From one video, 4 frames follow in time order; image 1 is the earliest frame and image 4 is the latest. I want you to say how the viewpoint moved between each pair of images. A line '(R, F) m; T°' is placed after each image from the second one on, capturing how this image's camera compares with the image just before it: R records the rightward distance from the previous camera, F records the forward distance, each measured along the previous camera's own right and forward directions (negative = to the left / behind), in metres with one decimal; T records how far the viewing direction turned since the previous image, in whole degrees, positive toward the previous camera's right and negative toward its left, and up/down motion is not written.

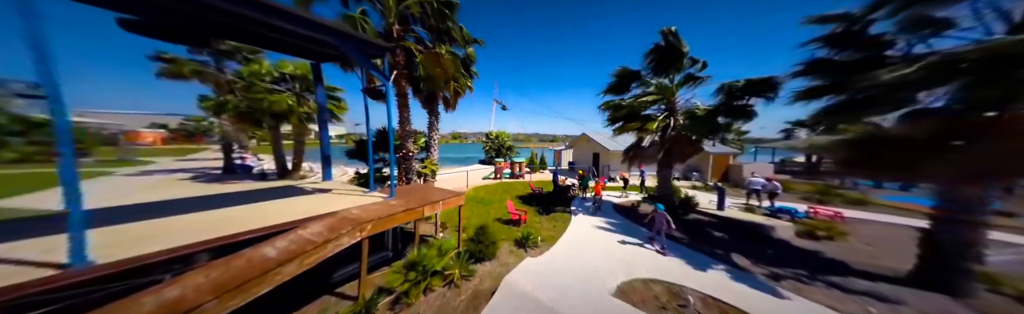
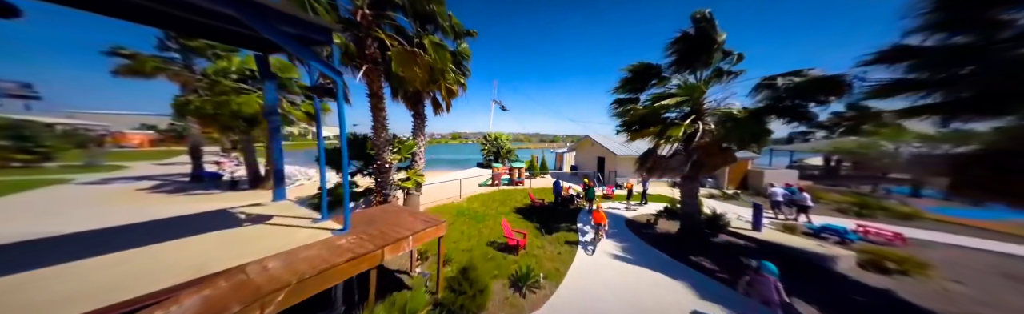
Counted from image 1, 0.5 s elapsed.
(+0.1, +0.9) m; 0°
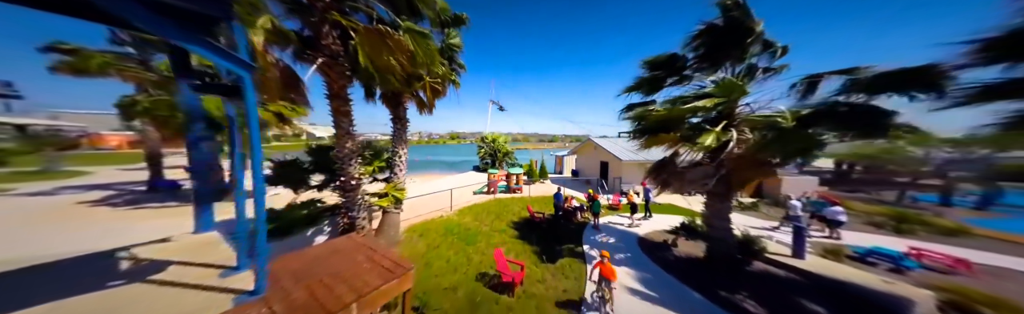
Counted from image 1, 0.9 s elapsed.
(+0.1, +0.8) m; 0°
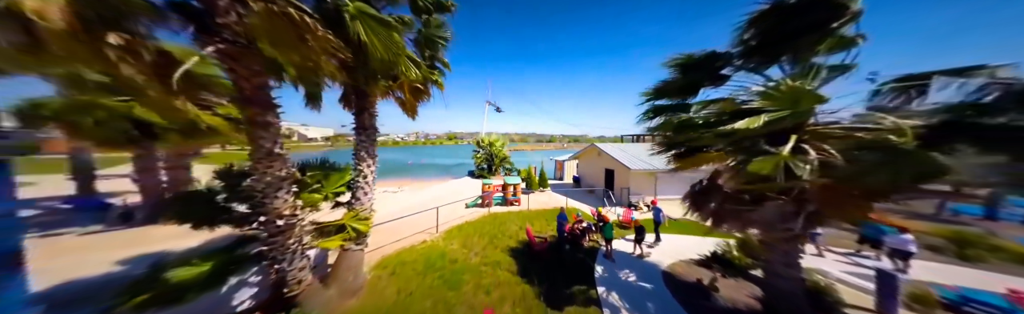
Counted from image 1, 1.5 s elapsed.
(0.0, +1.0) m; +1°
